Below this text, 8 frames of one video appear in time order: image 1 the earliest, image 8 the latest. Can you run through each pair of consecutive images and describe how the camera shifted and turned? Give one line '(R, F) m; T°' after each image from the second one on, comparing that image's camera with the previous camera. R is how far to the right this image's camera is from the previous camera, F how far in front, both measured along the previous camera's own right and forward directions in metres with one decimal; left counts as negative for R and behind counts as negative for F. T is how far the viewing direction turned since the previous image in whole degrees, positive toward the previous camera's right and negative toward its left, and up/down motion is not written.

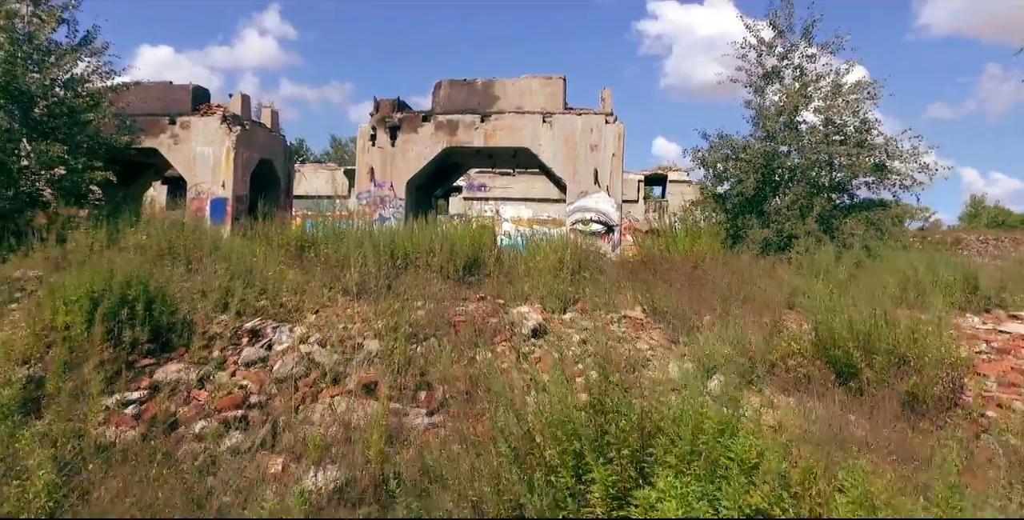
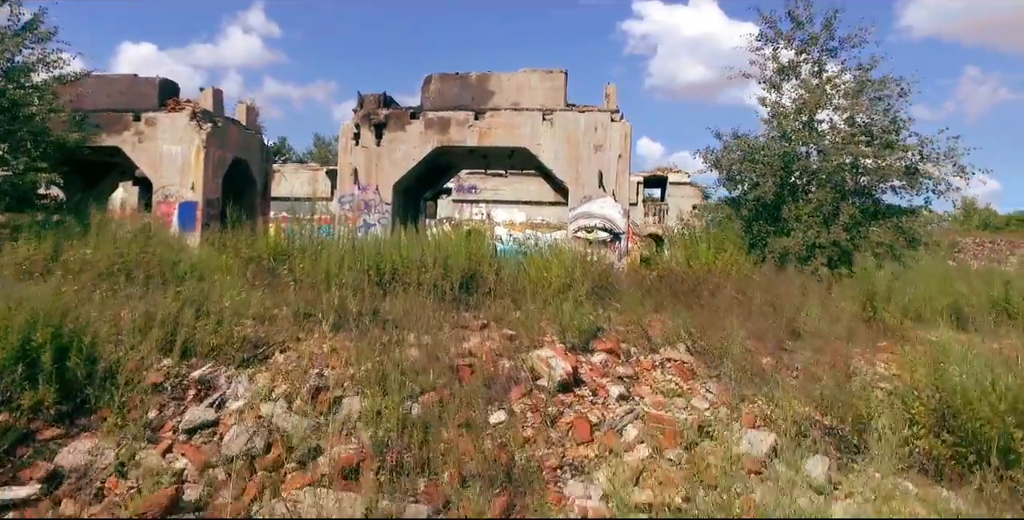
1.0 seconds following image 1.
(-0.2, +1.2) m; +1°
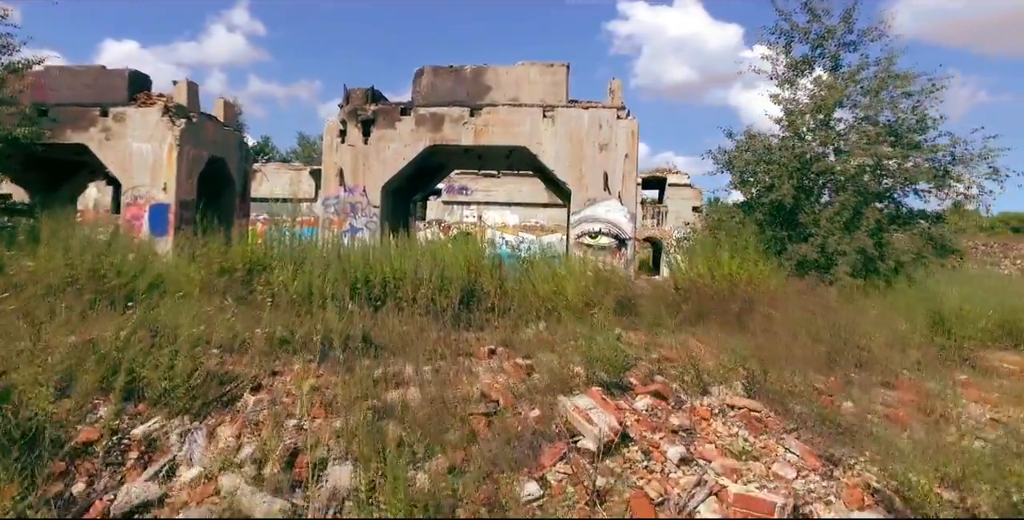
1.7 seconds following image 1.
(-0.2, +1.0) m; +1°
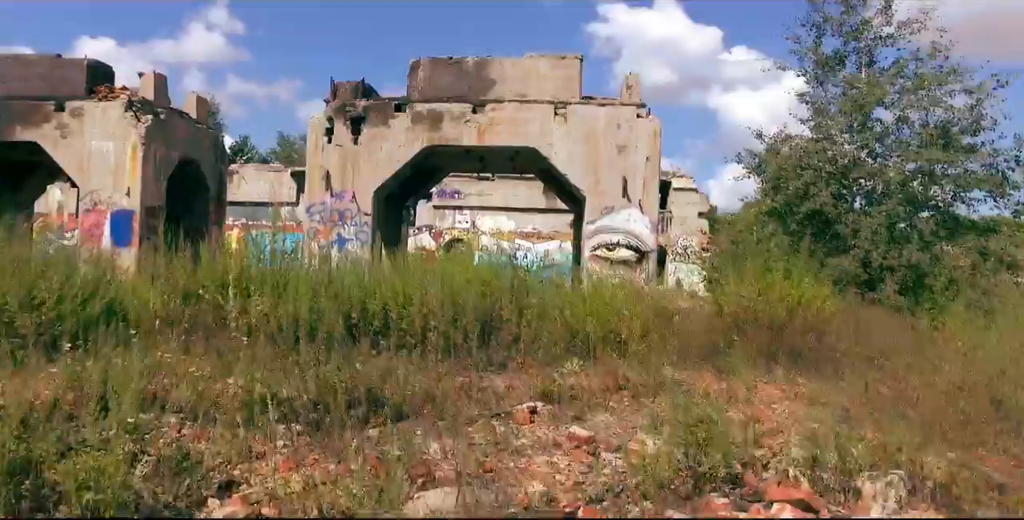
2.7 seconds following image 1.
(-0.4, +1.3) m; +1°
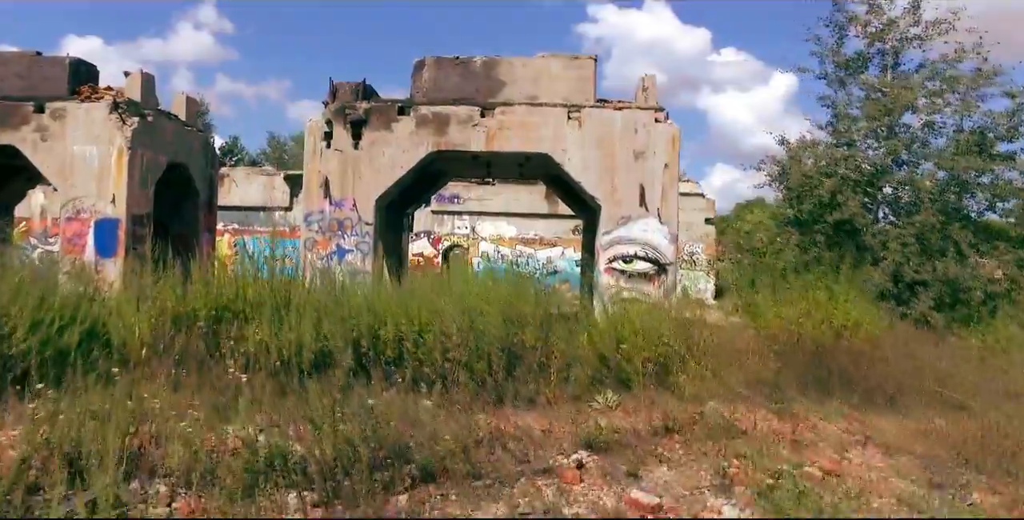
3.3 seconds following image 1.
(-0.3, +0.6) m; +1°
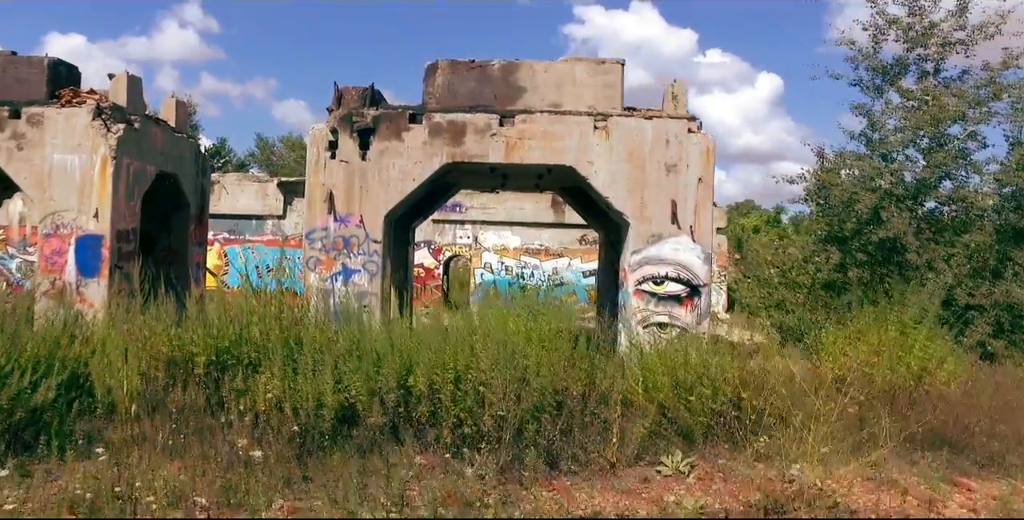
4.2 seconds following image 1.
(-0.4, +0.8) m; +1°
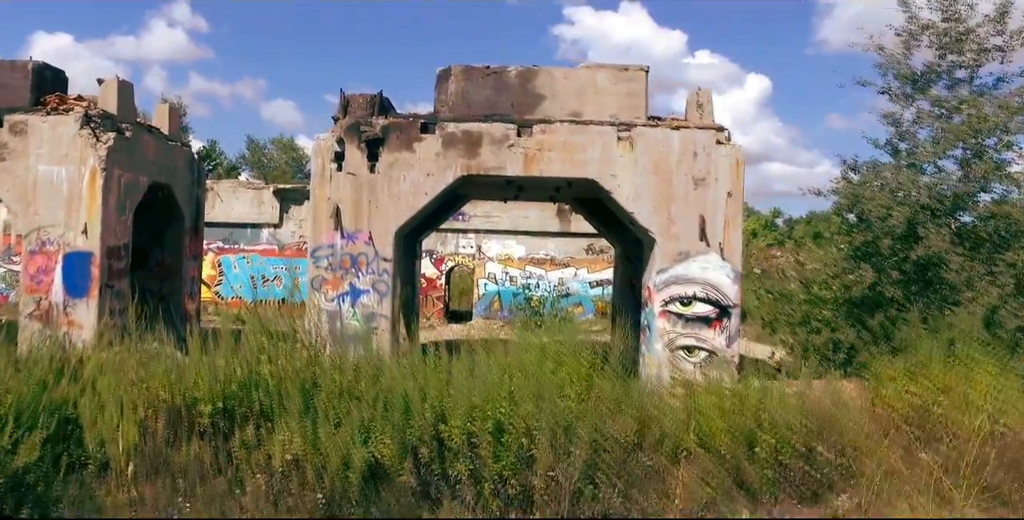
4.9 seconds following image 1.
(-0.3, +0.6) m; +1°
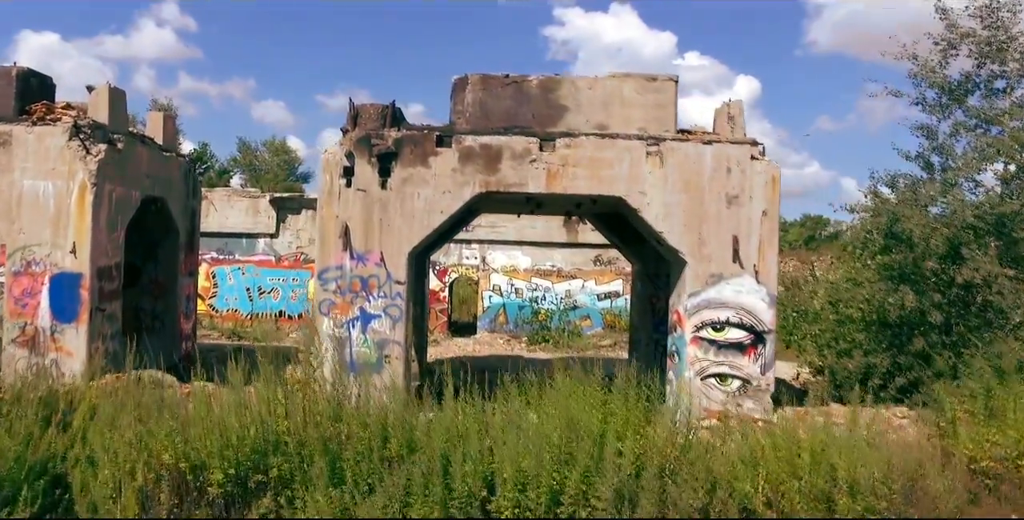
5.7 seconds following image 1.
(-0.3, +0.6) m; +1°
